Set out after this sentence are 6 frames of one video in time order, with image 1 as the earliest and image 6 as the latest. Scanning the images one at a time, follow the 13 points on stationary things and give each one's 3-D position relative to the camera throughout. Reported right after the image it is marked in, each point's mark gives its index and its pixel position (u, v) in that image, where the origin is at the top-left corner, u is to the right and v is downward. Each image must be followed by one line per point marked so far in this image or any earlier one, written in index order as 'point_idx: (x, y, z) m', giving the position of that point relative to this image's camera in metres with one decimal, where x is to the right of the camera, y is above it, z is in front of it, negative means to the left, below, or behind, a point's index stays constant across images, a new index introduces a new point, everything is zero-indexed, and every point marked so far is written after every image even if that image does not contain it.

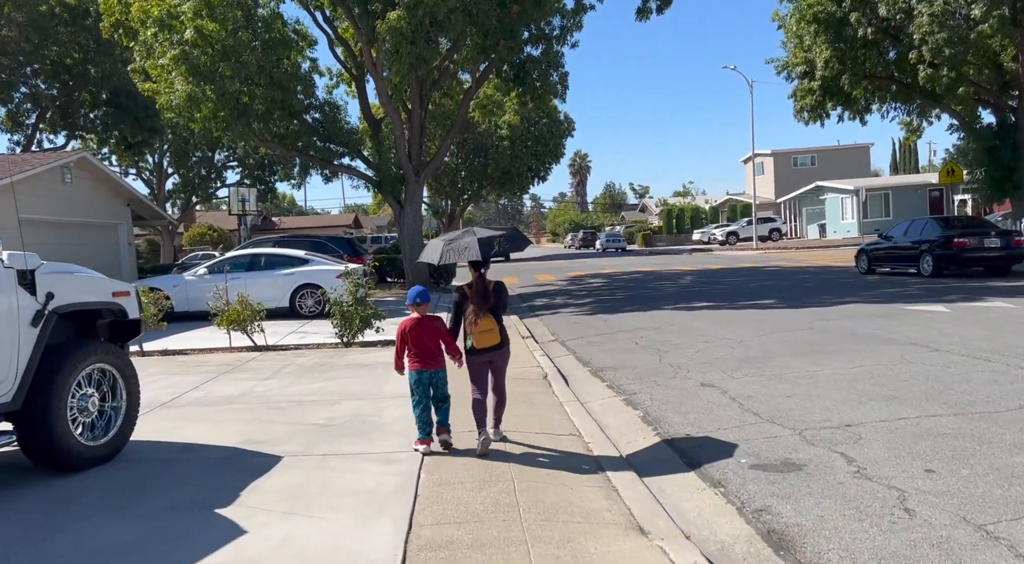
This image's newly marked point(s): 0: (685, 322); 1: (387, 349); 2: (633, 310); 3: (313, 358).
0: (+2.9, -0.7, +13.4) m
1: (-2.0, -1.1, +13.1) m
2: (+2.4, -0.6, +16.6) m
3: (-2.9, -1.1, +12.1) m
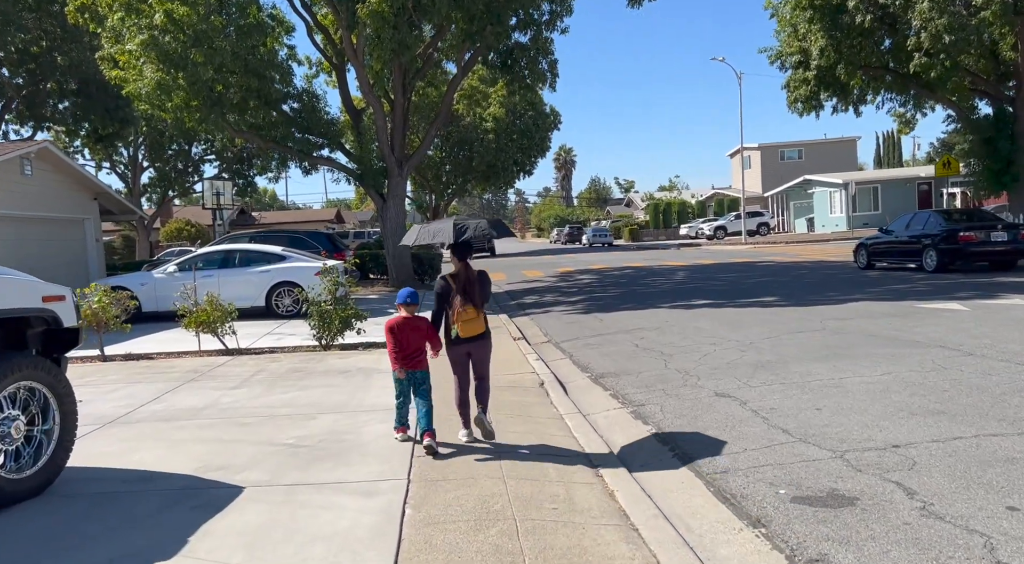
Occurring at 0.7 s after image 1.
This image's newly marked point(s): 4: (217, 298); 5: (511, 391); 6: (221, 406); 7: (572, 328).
0: (+2.7, -0.6, +12.6) m
1: (-2.1, -1.1, +12.2) m
2: (+2.2, -0.5, +15.8) m
3: (-3.1, -1.1, +11.2) m
4: (-4.6, -0.2, +12.6) m
5: (0.0, -1.1, +8.6) m
6: (-2.9, -1.2, +8.1) m
7: (+1.0, -0.8, +13.7) m
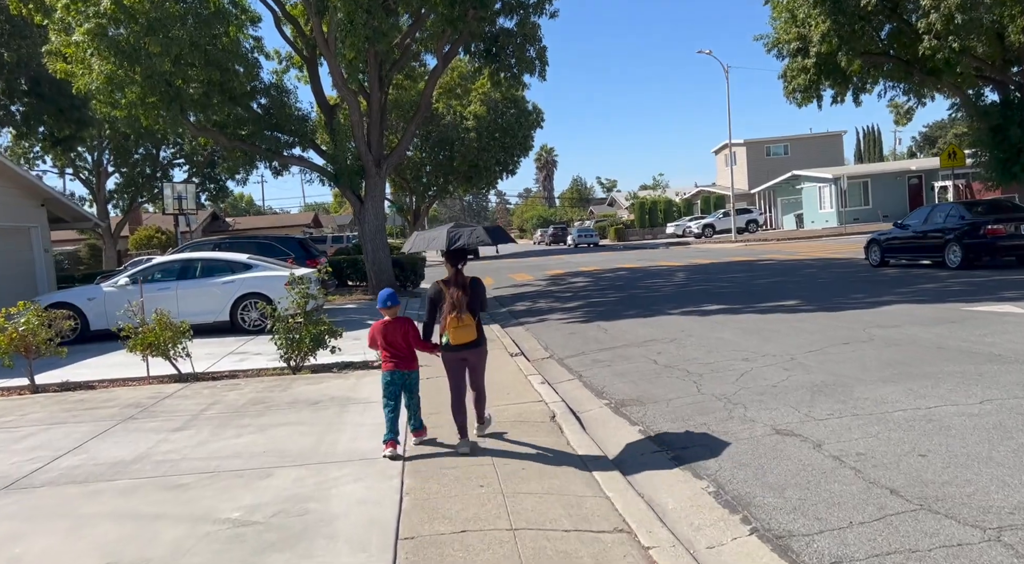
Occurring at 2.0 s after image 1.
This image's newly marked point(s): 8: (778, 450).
0: (+2.6, -0.7, +11.1) m
1: (-2.2, -1.2, +10.6) m
2: (+2.1, -0.6, +14.3) m
3: (-3.1, -1.3, +9.6) m
4: (-4.6, -0.4, +10.9) m
5: (0.0, -1.3, +7.0) m
6: (-2.8, -1.4, +6.4) m
7: (+0.9, -0.9, +12.1) m
8: (+1.8, -1.2, +5.6) m
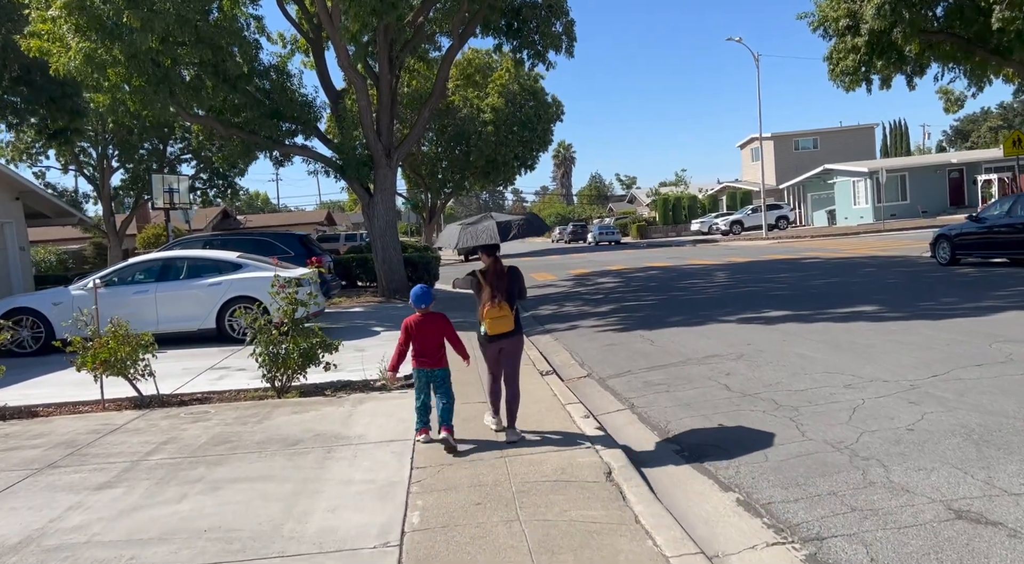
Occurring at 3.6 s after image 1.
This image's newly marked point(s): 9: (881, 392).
0: (+3.0, -0.7, +9.1) m
1: (-1.8, -1.2, +8.7) m
2: (+2.5, -0.6, +12.3) m
3: (-2.8, -1.3, +7.7) m
4: (-4.3, -0.5, +9.0) m
5: (+0.3, -1.3, +5.1) m
6: (-2.6, -1.4, +4.5) m
7: (+1.3, -0.9, +10.2) m
8: (+2.1, -1.2, +3.6) m
9: (+3.0, -0.9, +6.5) m
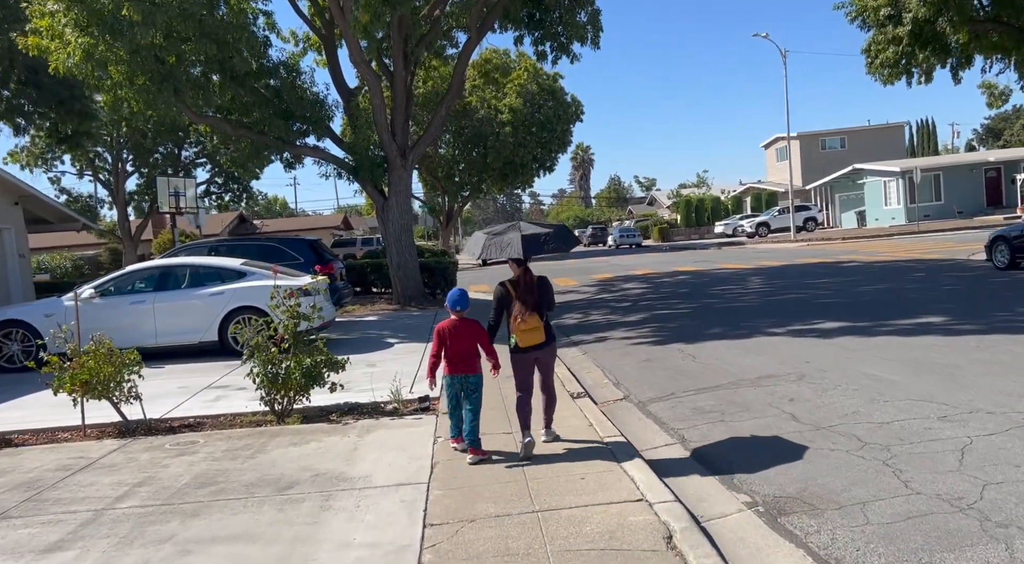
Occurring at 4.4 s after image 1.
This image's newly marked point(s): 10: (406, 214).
0: (+3.3, -0.8, +8.0) m
1: (-1.6, -1.4, +7.7) m
2: (+2.8, -0.7, +11.2) m
3: (-2.5, -1.4, +6.7) m
4: (-4.0, -0.6, +8.1) m
5: (+0.5, -1.4, +4.0) m
6: (-2.4, -1.5, +3.5) m
7: (+1.6, -1.0, +9.1) m
8: (+2.2, -1.3, +2.6) m
9: (+3.2, -1.0, +5.4) m
10: (-2.5, +1.6, +19.1) m
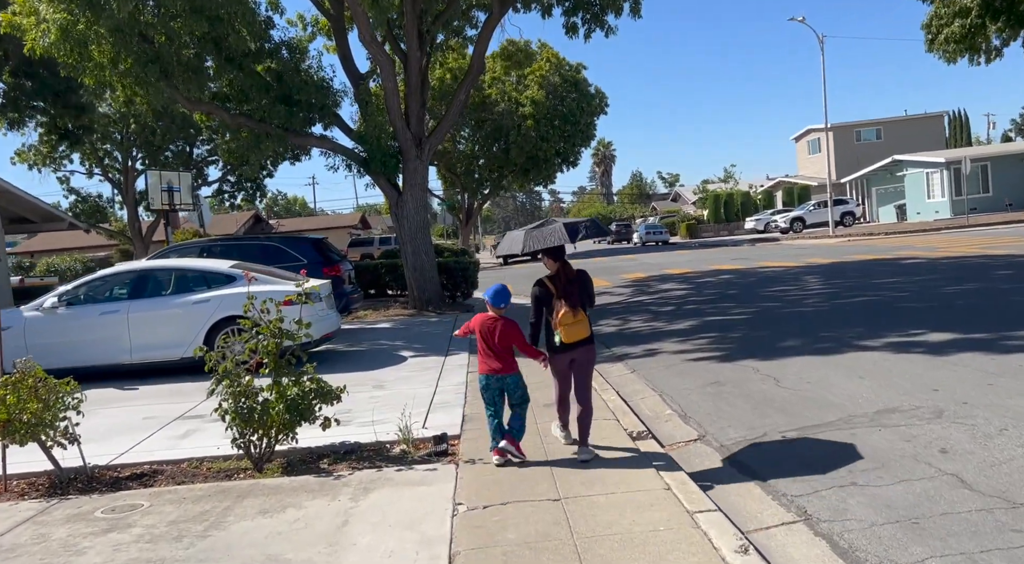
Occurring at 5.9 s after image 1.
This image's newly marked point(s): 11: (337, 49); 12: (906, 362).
0: (+3.6, -0.9, +6.0) m
1: (-1.3, -1.4, +5.9) m
2: (+3.2, -0.8, +9.3) m
3: (-2.2, -1.5, +4.9) m
4: (-3.7, -0.7, +6.3) m
5: (+0.7, -1.4, +2.2) m
6: (-2.2, -1.6, +1.7) m
7: (+1.9, -1.0, +7.2) m
8: (+2.4, -1.3, +0.6) m
9: (+3.4, -1.0, +3.5) m
10: (-1.9, +1.6, +17.3) m
11: (-4.3, +5.8, +19.7) m
12: (+3.8, -0.8, +7.8) m
